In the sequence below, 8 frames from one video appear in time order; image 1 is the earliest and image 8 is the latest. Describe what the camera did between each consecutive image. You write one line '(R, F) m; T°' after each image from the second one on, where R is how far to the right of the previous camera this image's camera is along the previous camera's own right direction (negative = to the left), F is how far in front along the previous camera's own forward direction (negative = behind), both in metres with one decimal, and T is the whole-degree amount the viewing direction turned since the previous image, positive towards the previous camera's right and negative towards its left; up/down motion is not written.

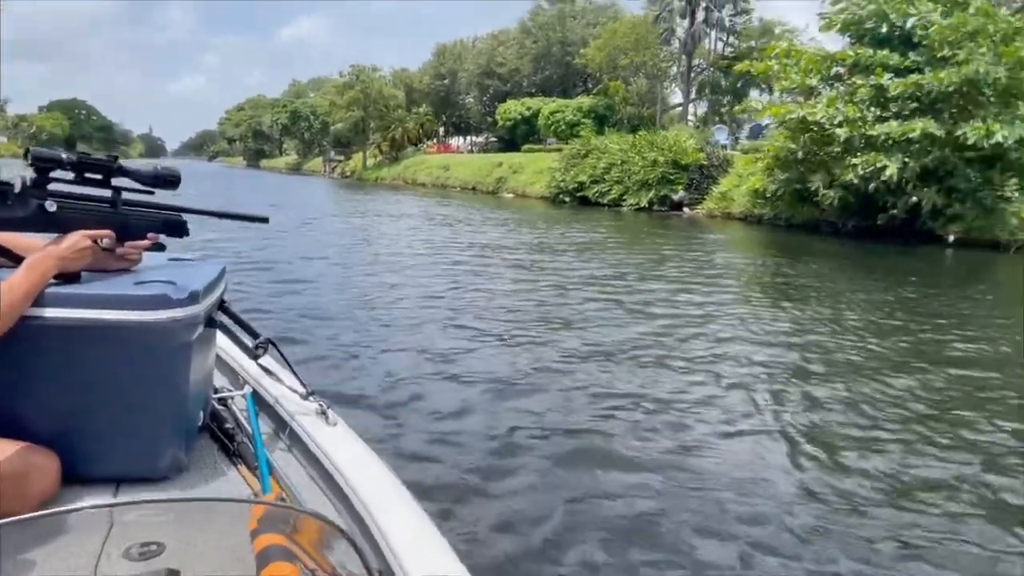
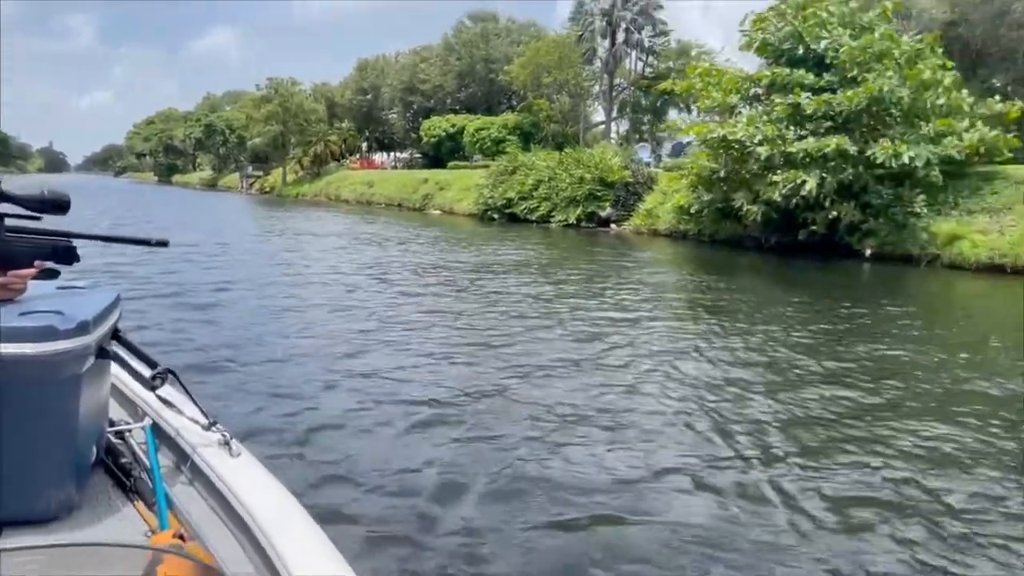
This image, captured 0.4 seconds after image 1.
(-0.3, 0.0) m; +5°
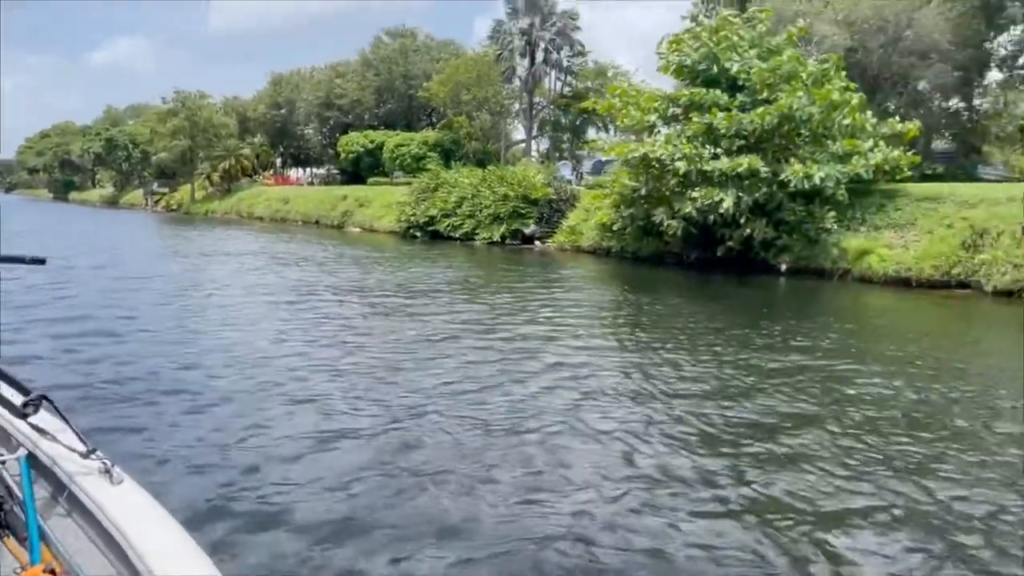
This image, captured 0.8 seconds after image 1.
(-0.4, 0.0) m; +6°
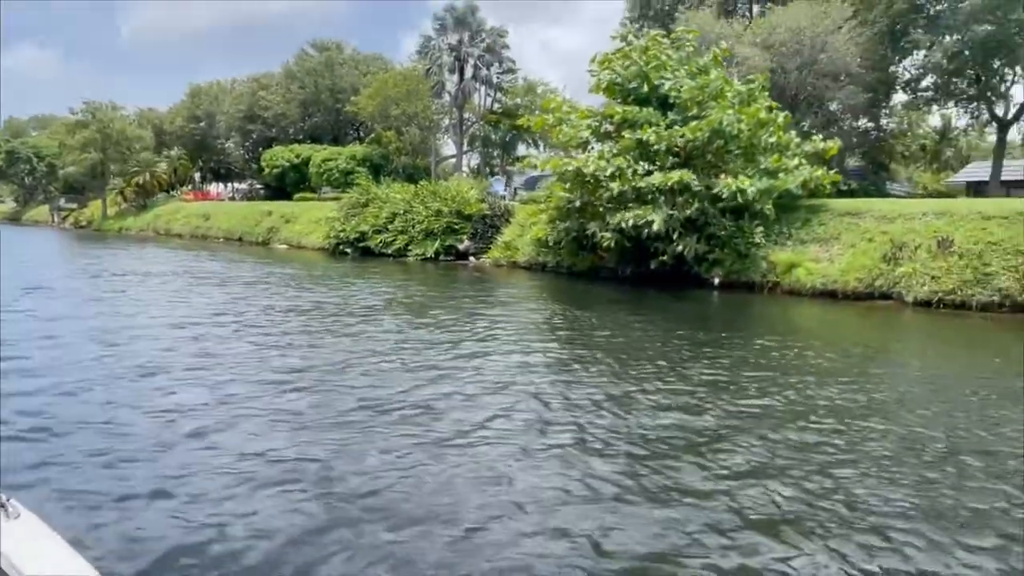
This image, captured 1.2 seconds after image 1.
(-0.5, 0.0) m; +6°
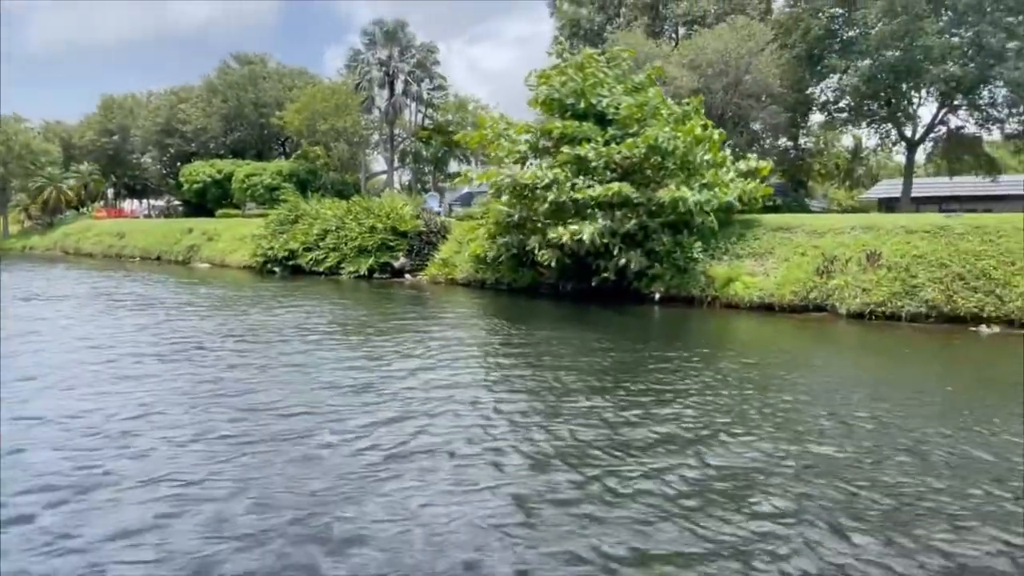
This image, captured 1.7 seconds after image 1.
(-0.6, +0.1) m; +6°
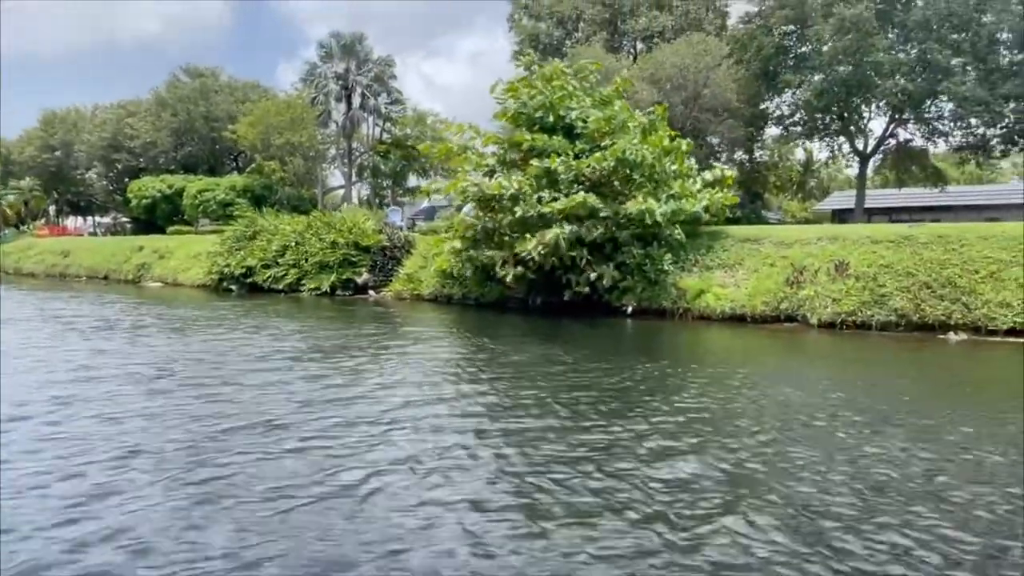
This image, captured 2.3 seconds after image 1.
(-0.5, +0.2) m; +4°
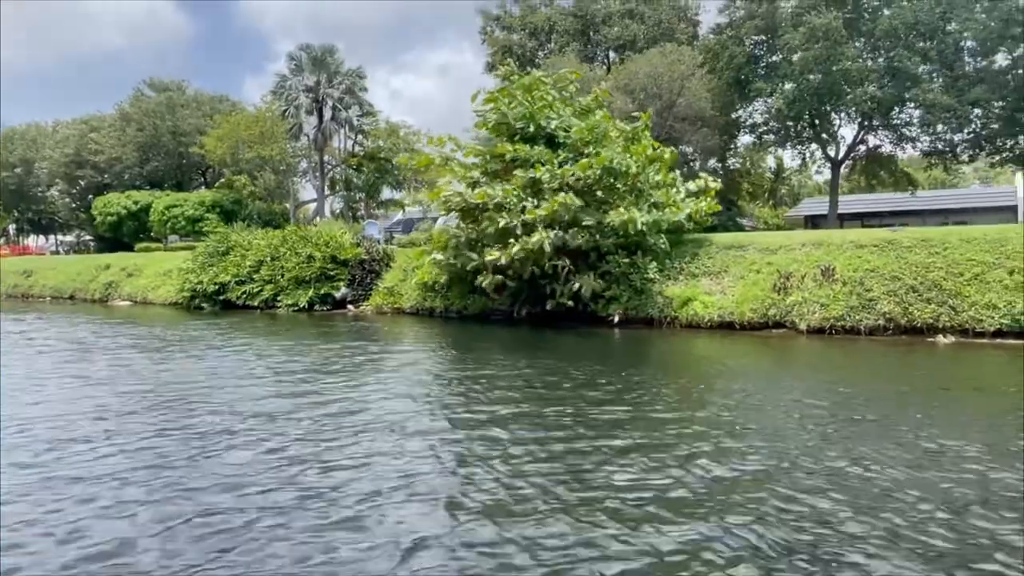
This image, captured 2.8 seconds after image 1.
(-0.4, +0.3) m; +2°
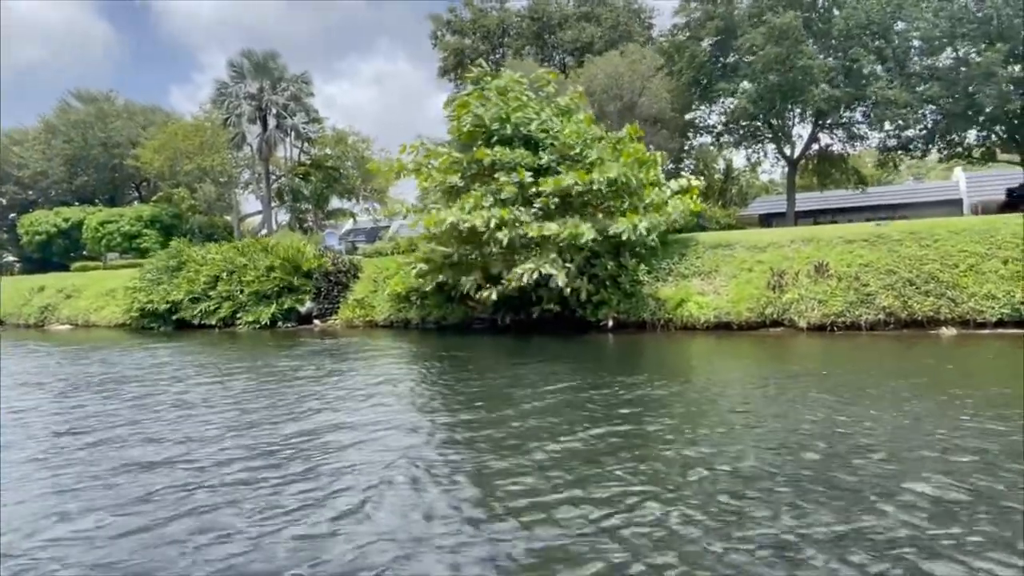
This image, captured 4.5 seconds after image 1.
(-1.2, +0.8) m; +5°
